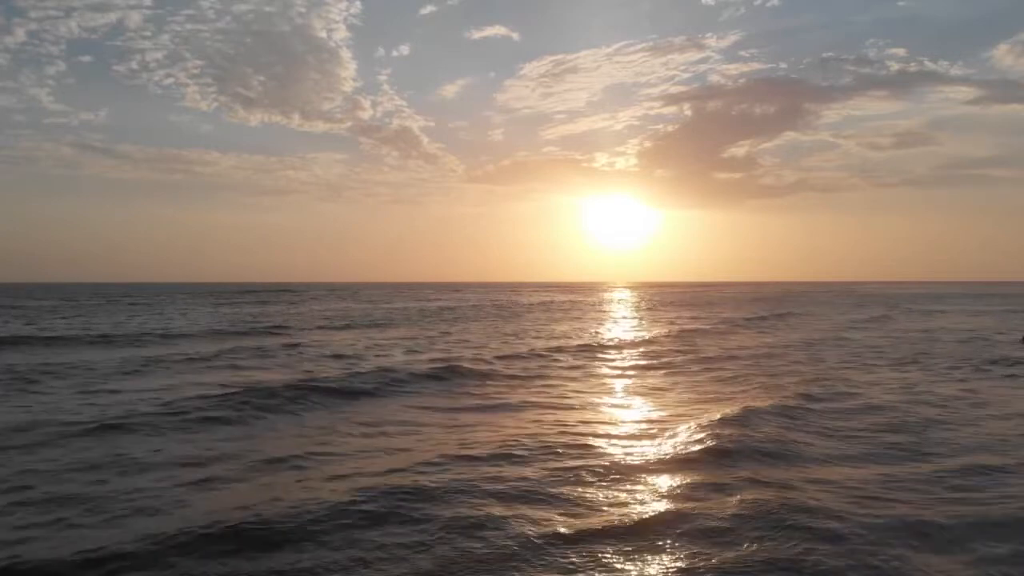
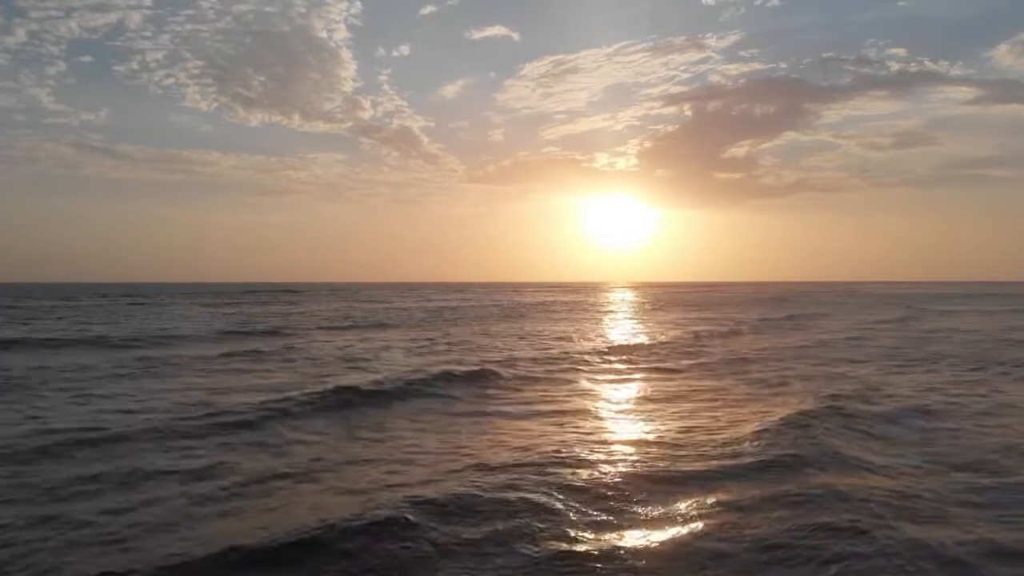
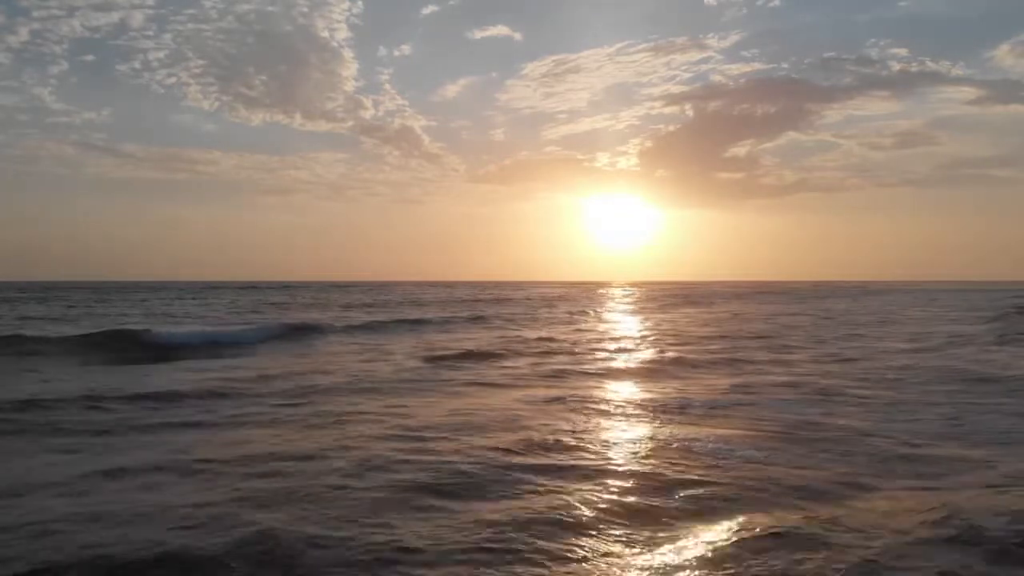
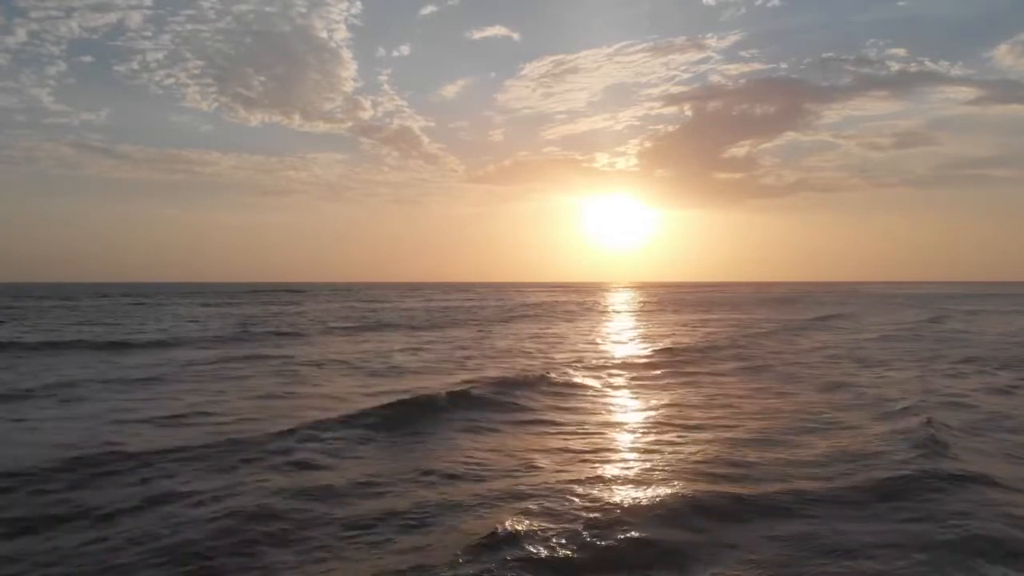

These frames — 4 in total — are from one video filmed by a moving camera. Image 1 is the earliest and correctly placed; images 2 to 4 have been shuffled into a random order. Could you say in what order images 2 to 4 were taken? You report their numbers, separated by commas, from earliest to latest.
2, 4, 3
